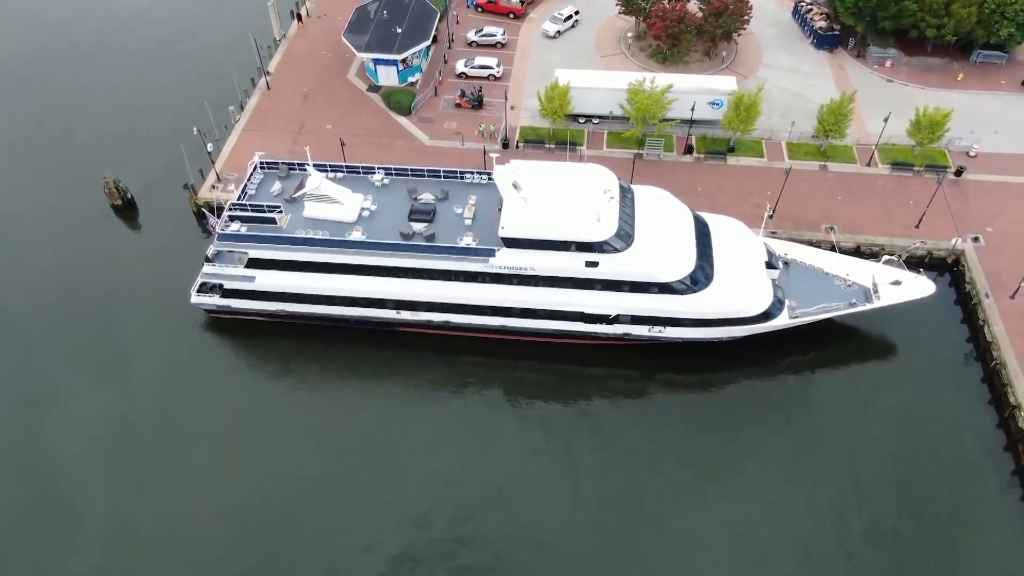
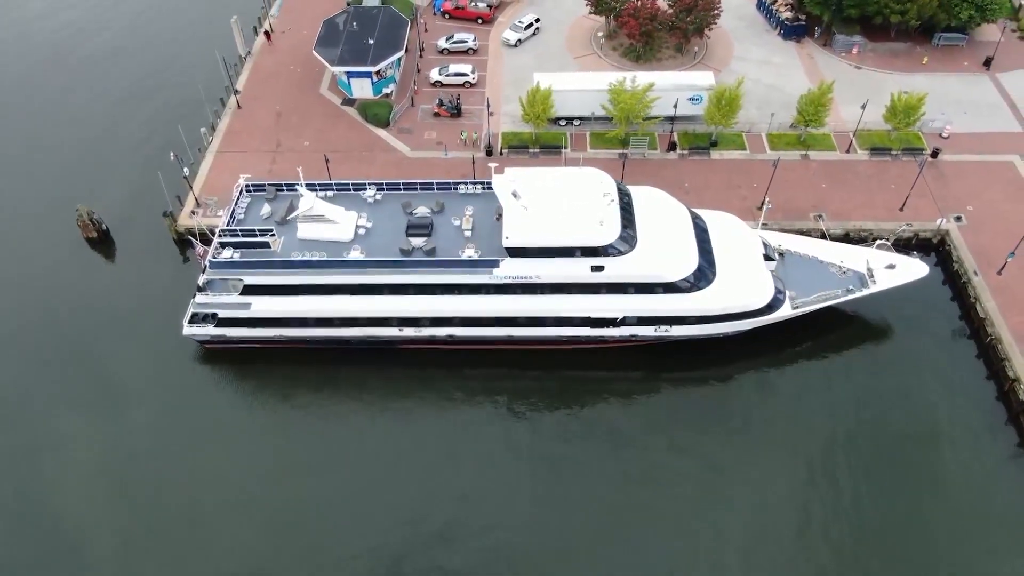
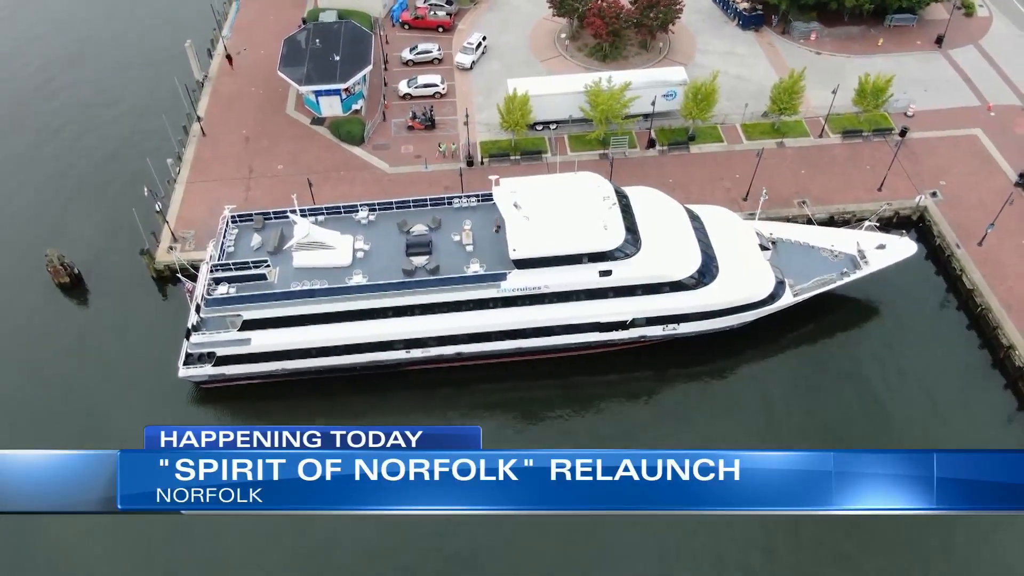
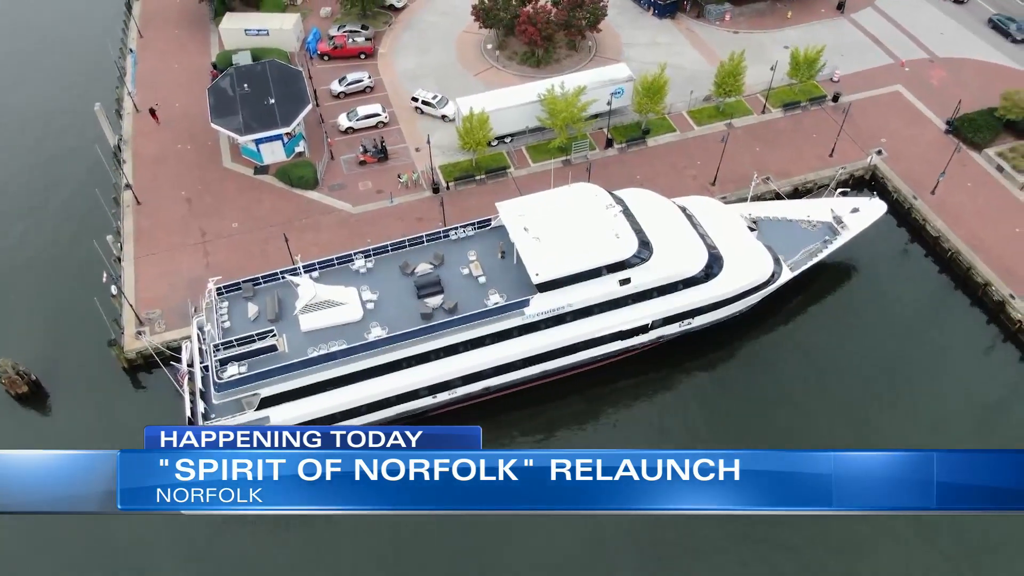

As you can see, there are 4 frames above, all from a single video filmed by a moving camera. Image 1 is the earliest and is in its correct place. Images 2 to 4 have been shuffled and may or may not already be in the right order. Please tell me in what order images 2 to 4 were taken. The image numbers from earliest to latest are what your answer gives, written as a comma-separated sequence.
2, 3, 4
